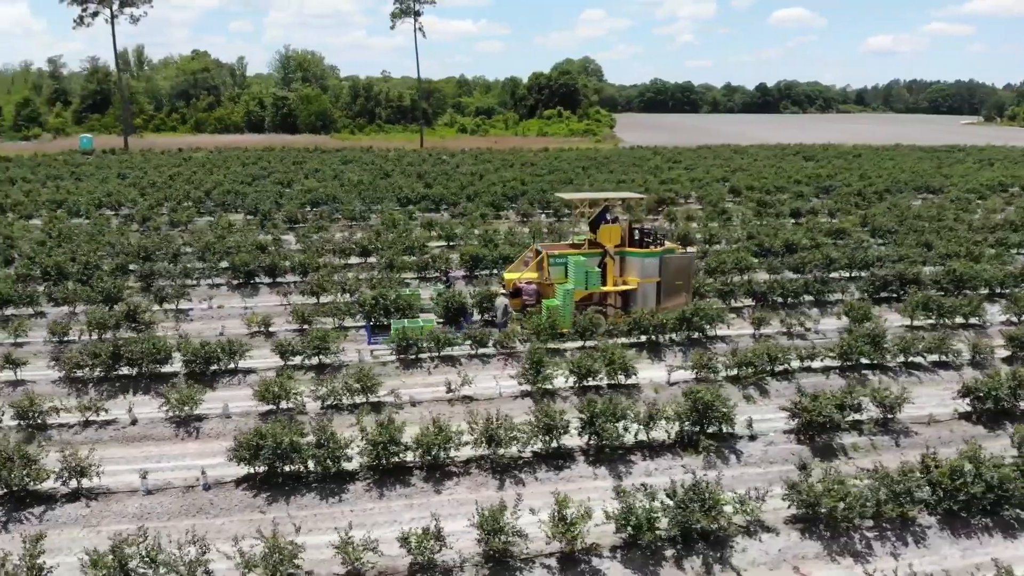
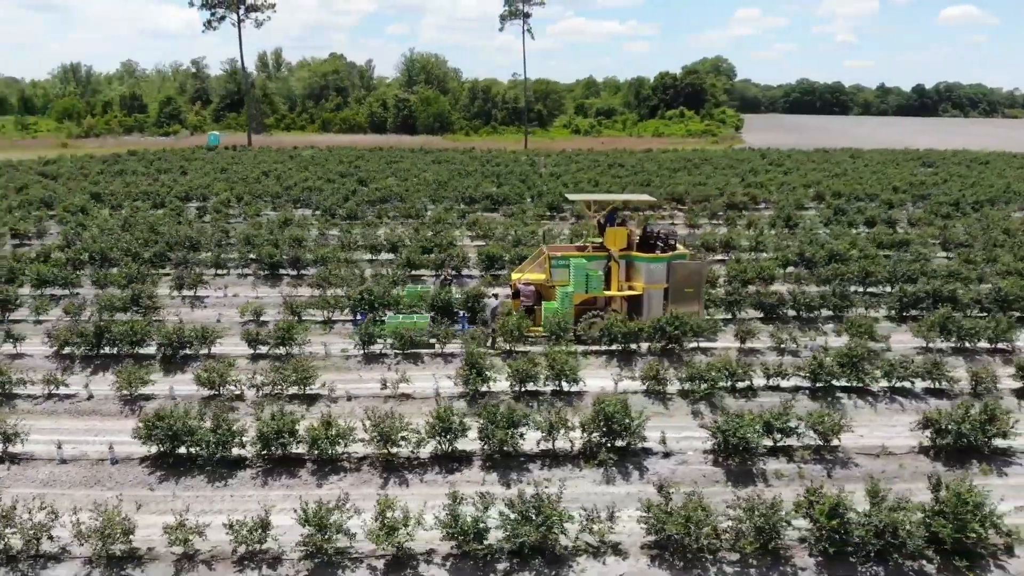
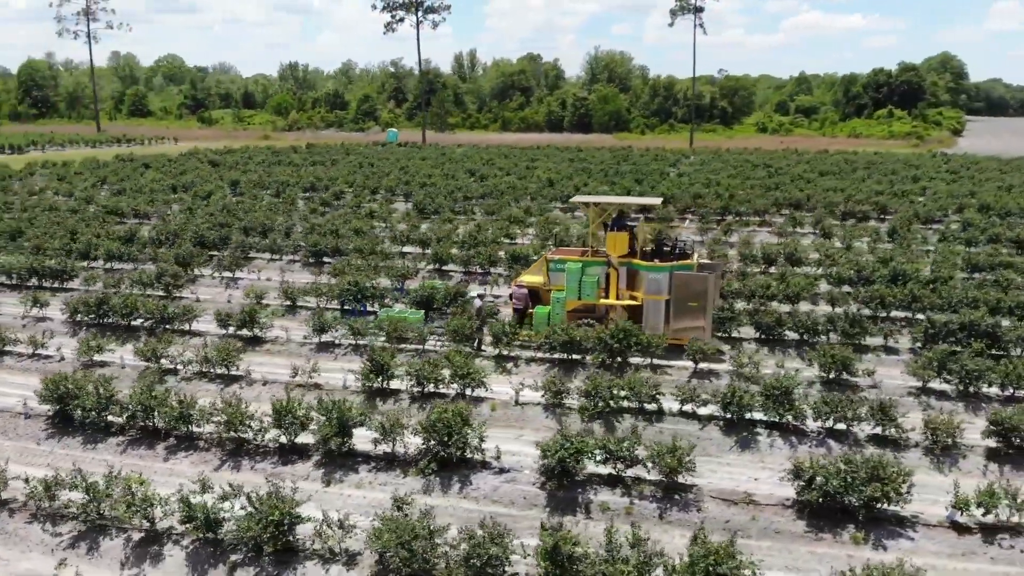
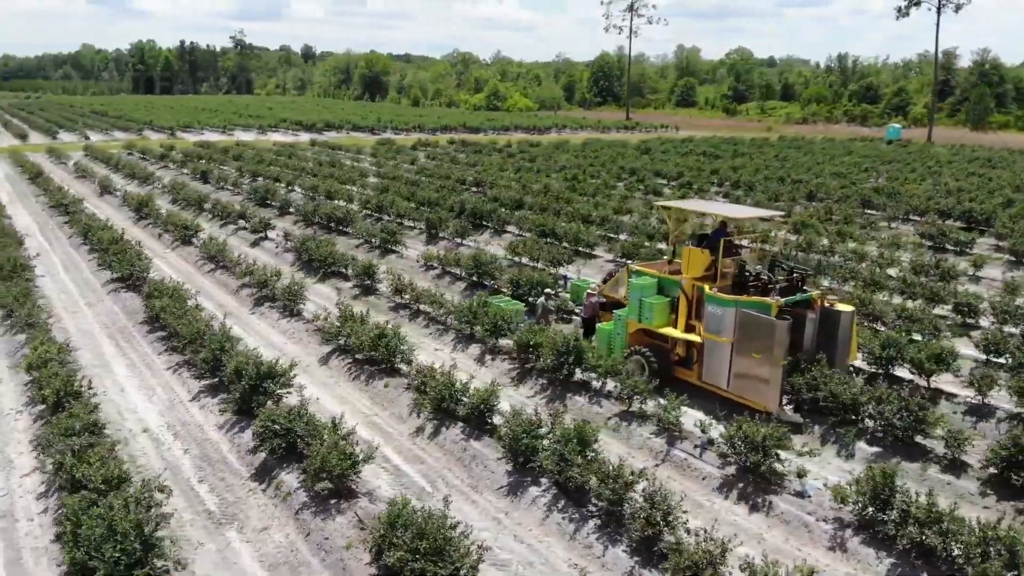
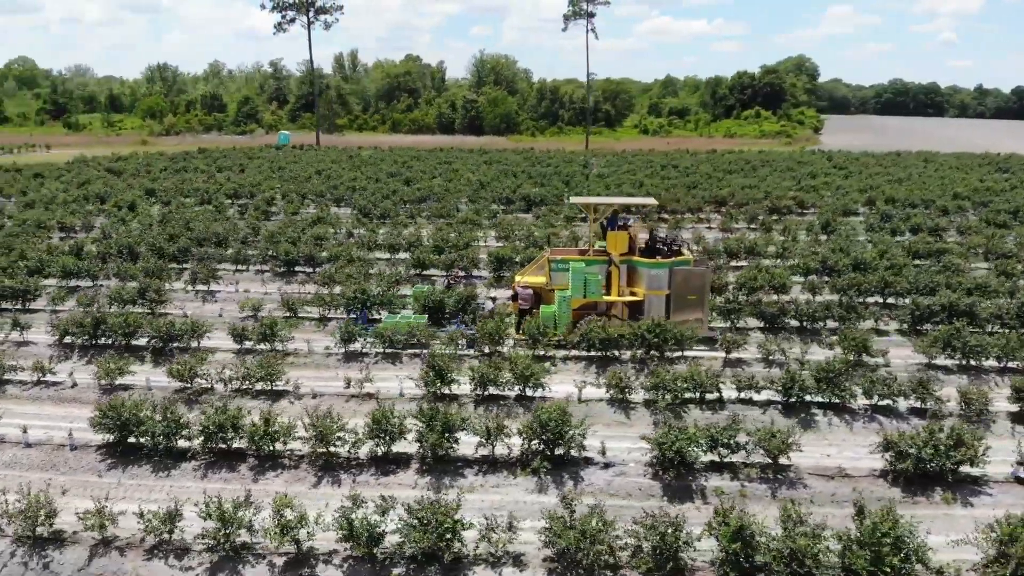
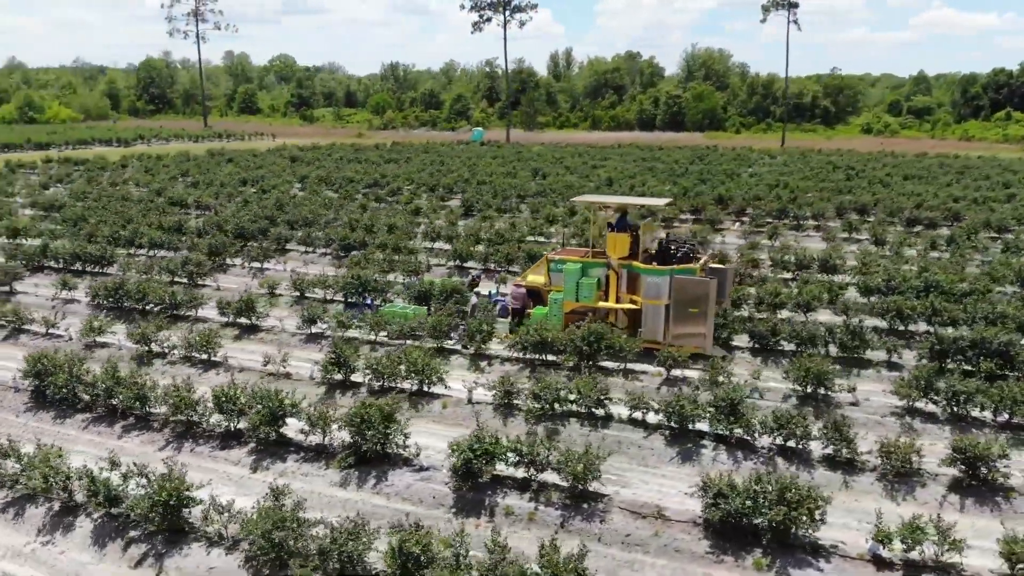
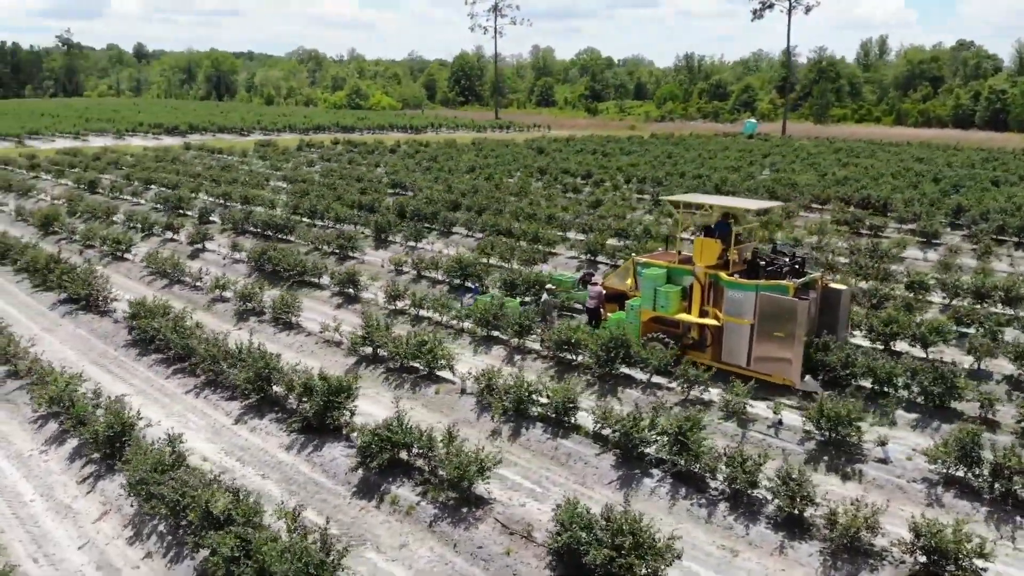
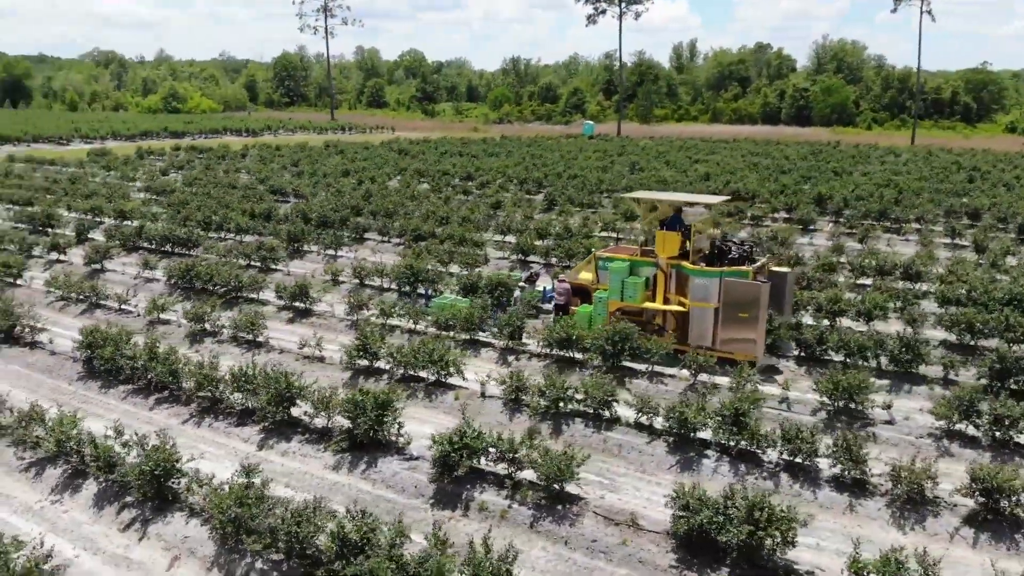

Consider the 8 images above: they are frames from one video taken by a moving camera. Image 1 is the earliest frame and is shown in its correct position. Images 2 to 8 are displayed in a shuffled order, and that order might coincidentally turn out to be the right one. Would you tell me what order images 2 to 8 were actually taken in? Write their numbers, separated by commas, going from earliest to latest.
2, 5, 3, 6, 8, 7, 4
